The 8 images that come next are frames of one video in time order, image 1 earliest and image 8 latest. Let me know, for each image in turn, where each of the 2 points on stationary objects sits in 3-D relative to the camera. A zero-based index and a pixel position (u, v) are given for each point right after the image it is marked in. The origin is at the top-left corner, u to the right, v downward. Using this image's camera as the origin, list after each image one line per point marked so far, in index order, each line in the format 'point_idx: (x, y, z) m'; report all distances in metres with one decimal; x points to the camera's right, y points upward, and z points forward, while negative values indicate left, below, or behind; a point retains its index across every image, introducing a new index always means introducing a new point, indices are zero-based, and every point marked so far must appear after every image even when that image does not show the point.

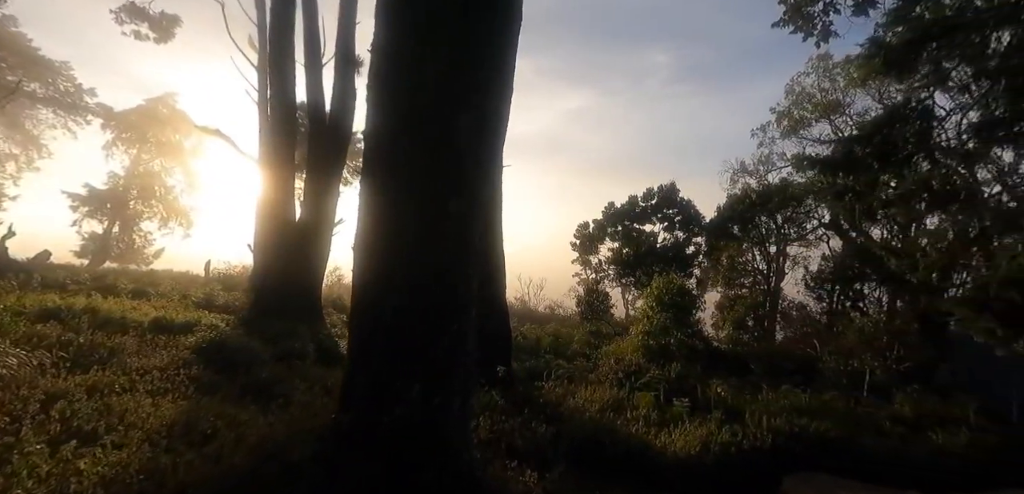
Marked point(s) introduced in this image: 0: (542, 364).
0: (+0.7, -2.7, +11.3) m
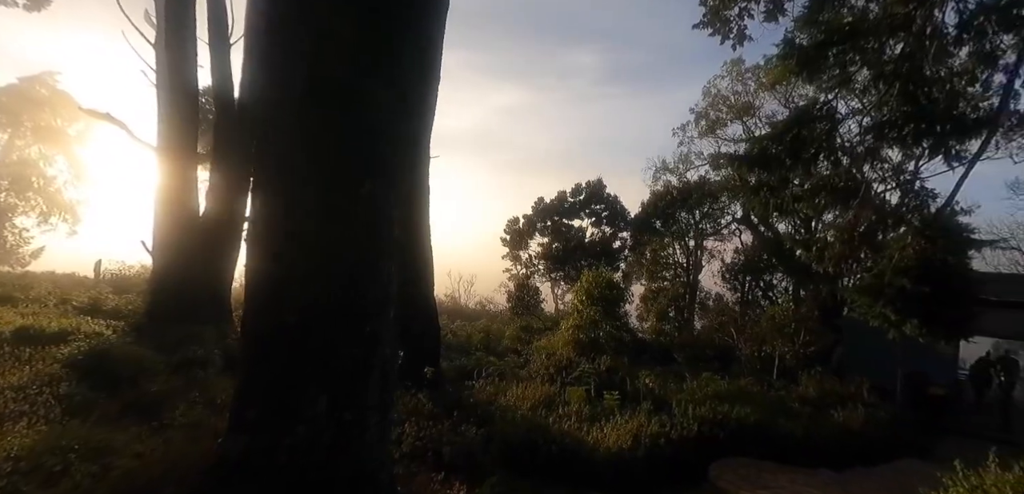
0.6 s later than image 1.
0: (-0.9, -2.6, +11.0) m
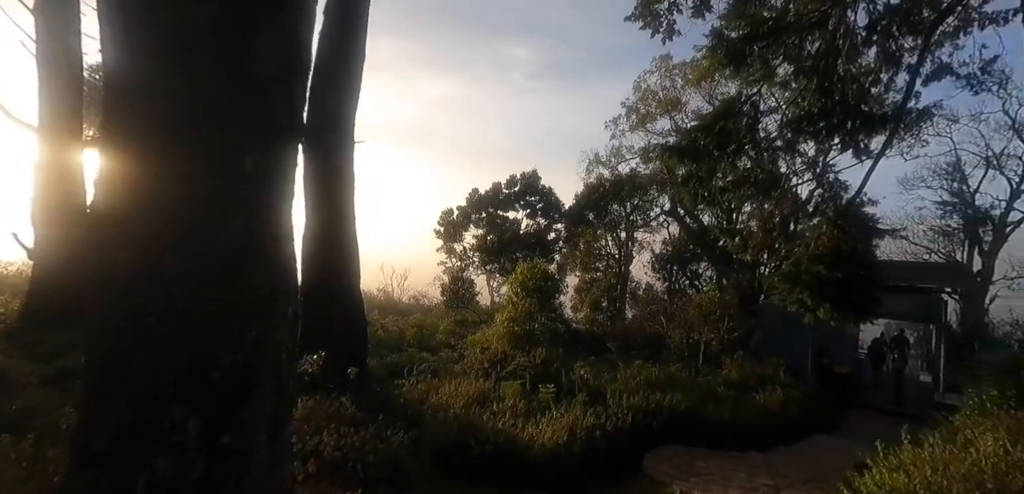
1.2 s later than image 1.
0: (-2.3, -2.4, +10.5) m
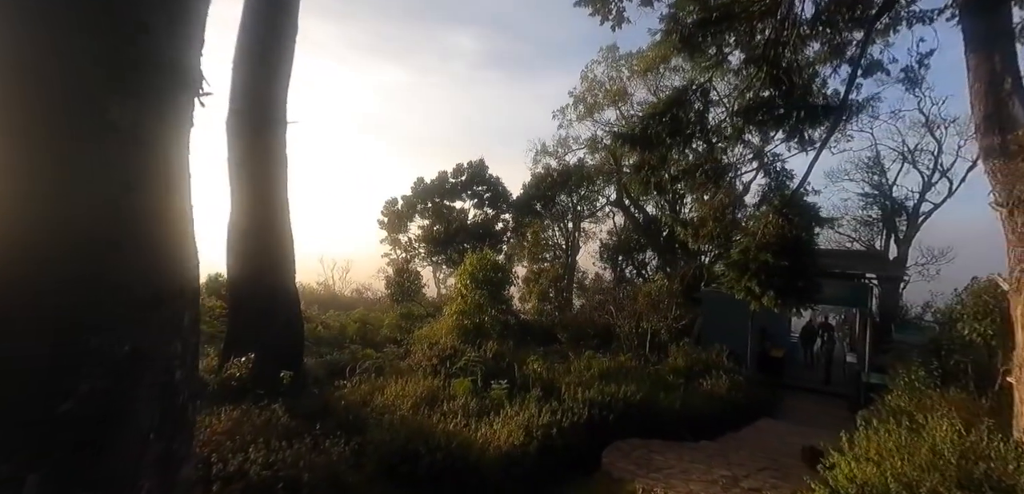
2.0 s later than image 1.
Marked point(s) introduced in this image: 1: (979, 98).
0: (-3.3, -2.2, +9.9) m
1: (+5.8, +1.8, +6.2) m
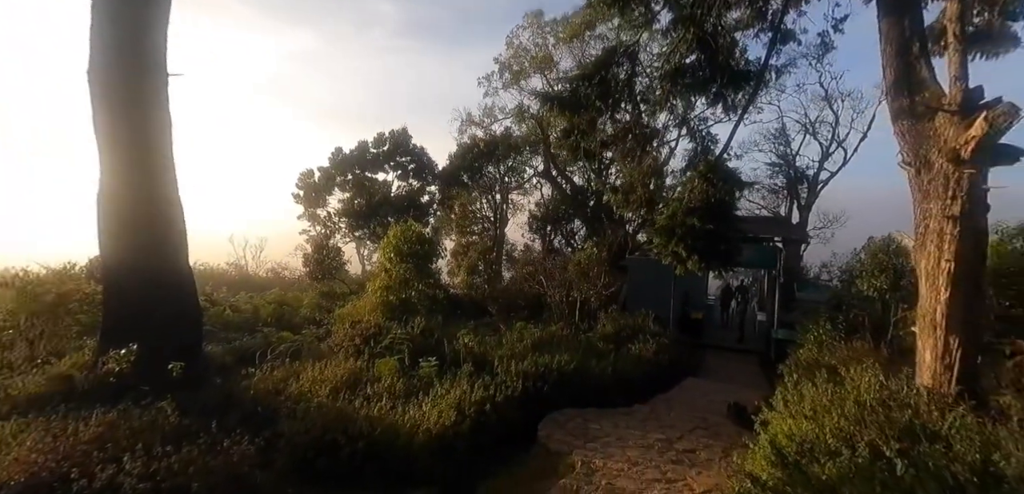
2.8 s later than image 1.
0: (-4.6, -1.7, +8.9) m
1: (+4.9, +2.4, +6.4) m
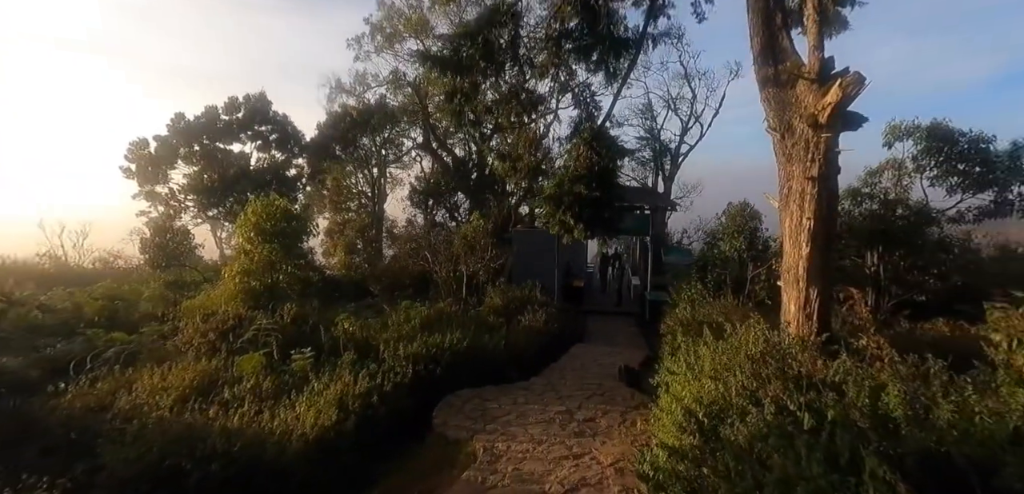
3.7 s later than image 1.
0: (-6.4, -1.5, +7.2) m
1: (+3.3, +2.9, +6.8) m
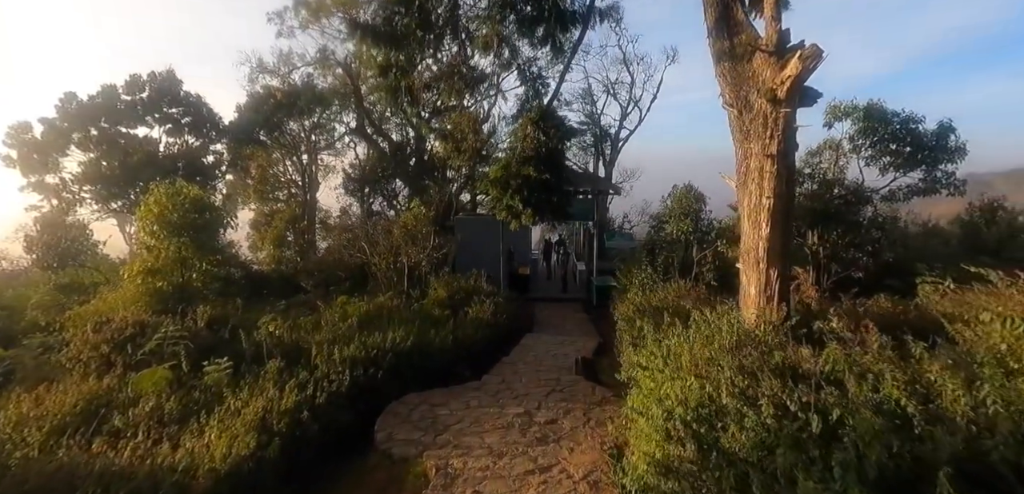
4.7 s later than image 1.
0: (-7.0, -1.5, +5.9) m
1: (+2.6, +3.2, +6.5) m
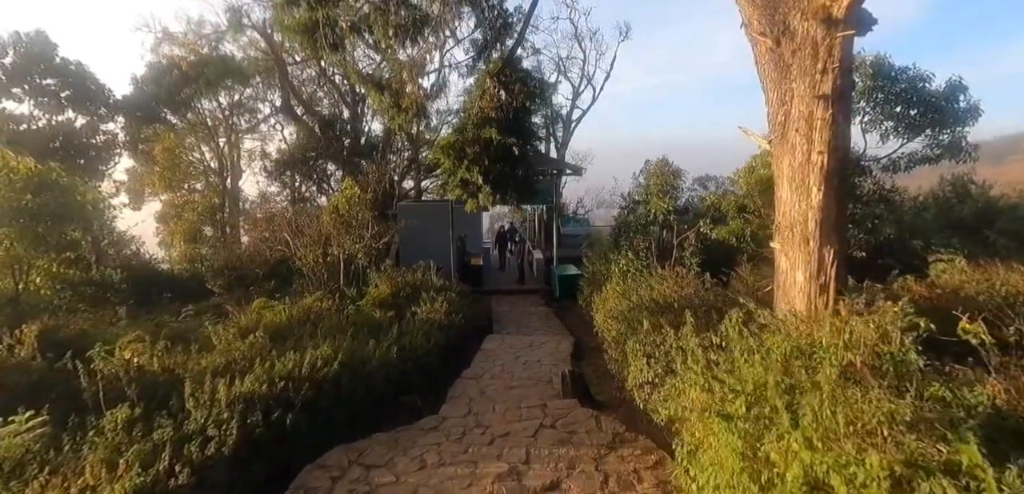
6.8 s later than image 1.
0: (-7.2, -1.5, +3.4) m
1: (+2.1, +3.4, +4.9) m
